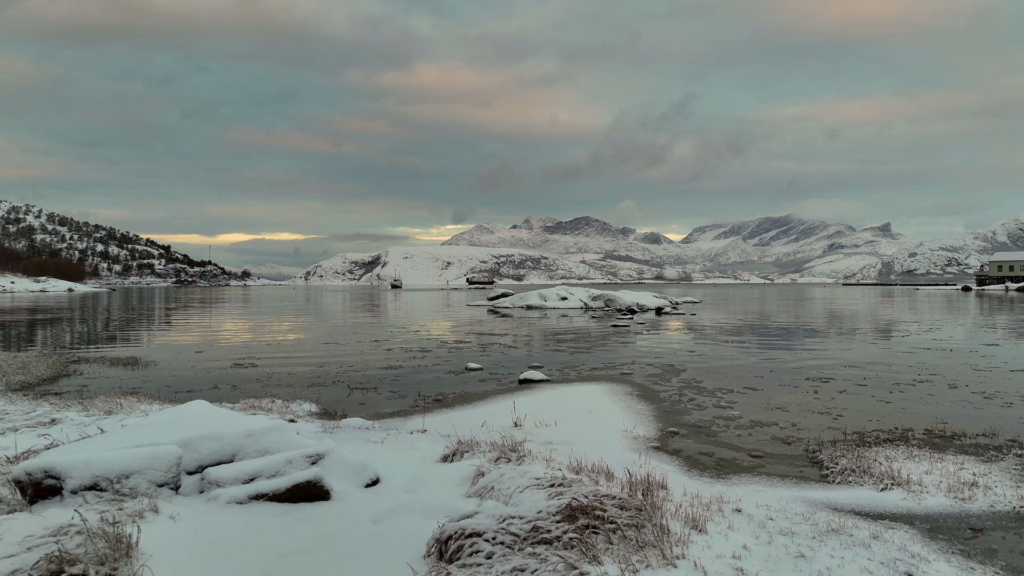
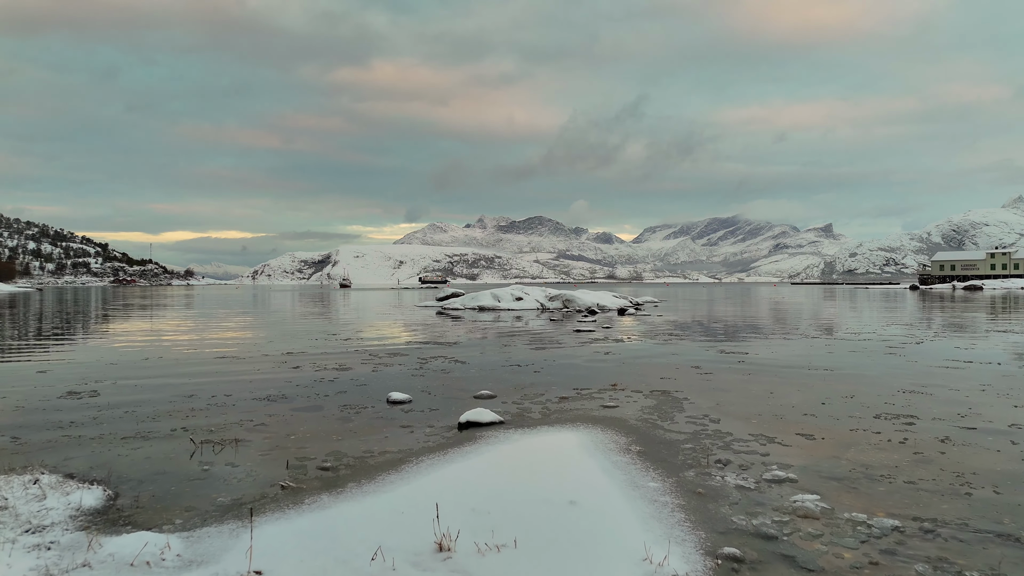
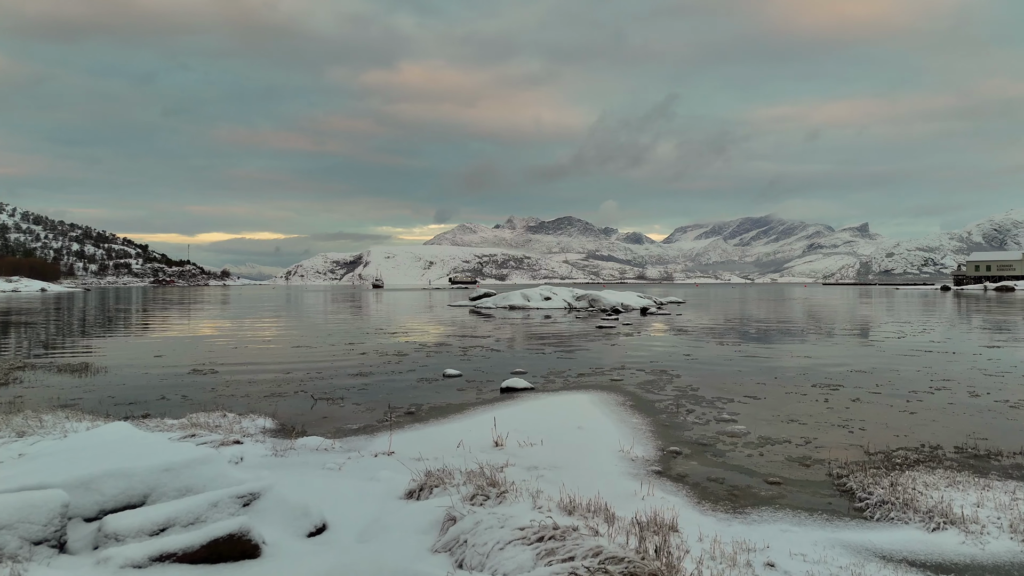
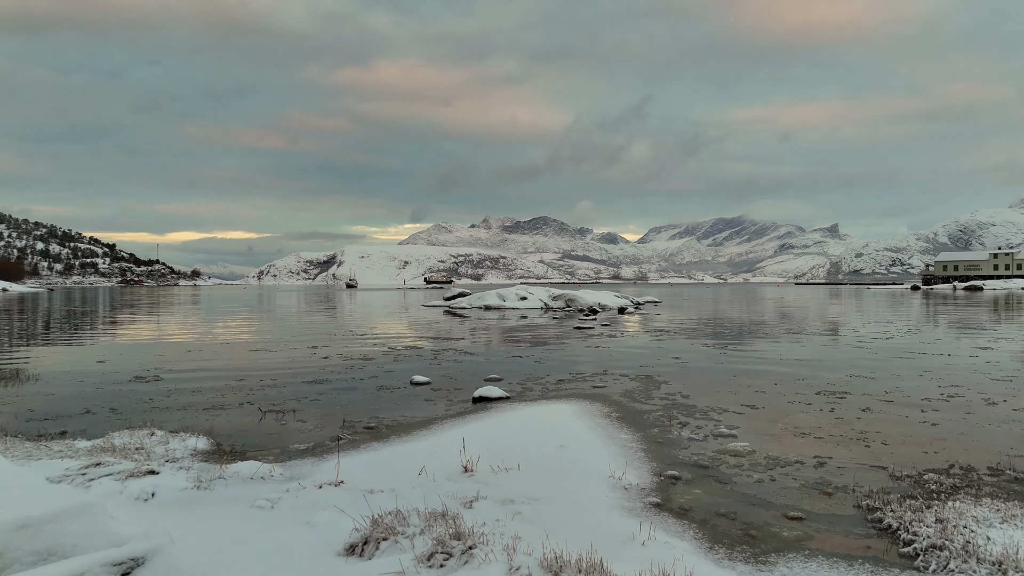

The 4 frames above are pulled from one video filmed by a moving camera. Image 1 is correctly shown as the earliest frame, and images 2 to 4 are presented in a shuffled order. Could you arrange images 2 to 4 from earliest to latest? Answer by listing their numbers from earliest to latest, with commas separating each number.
3, 4, 2
